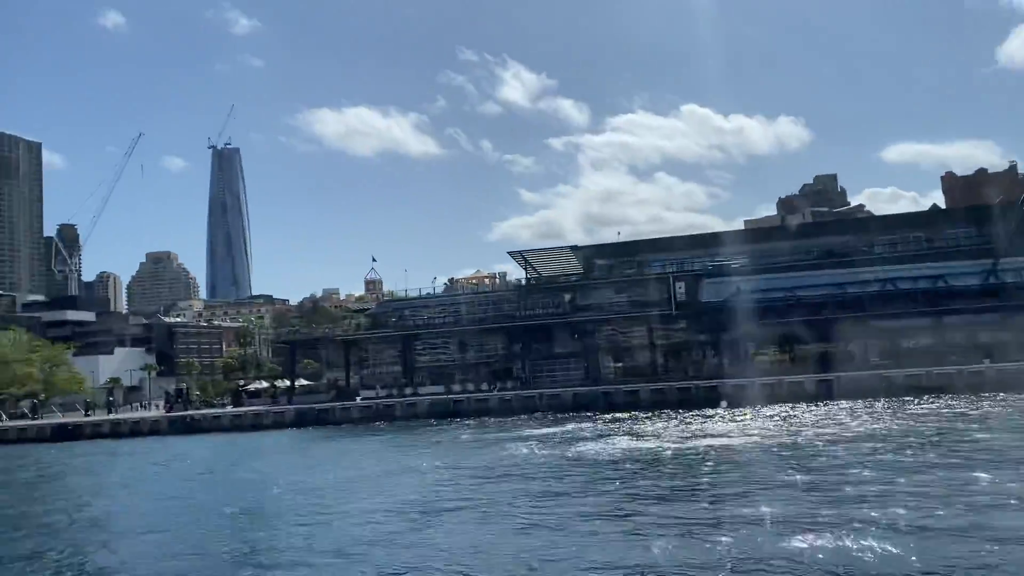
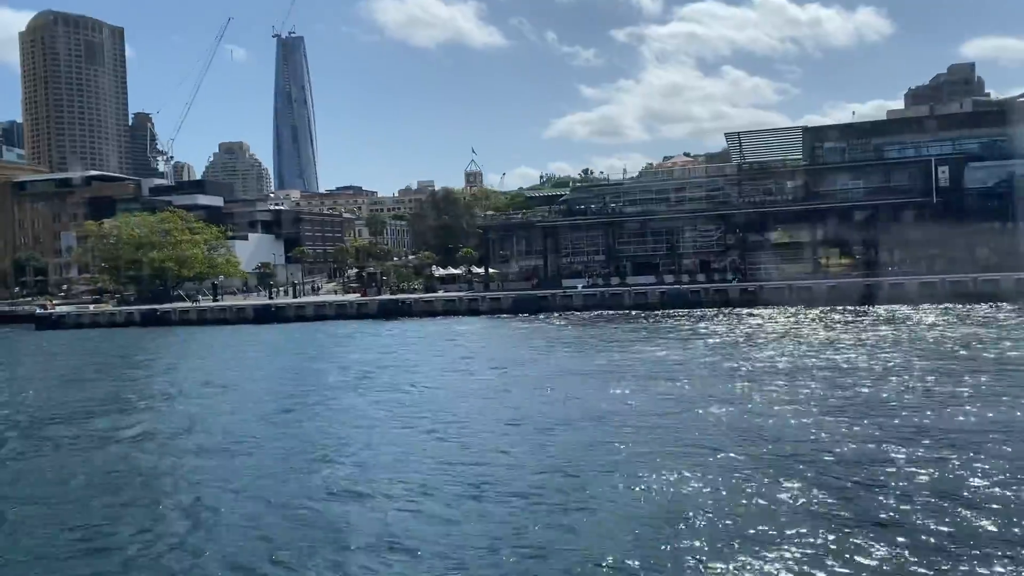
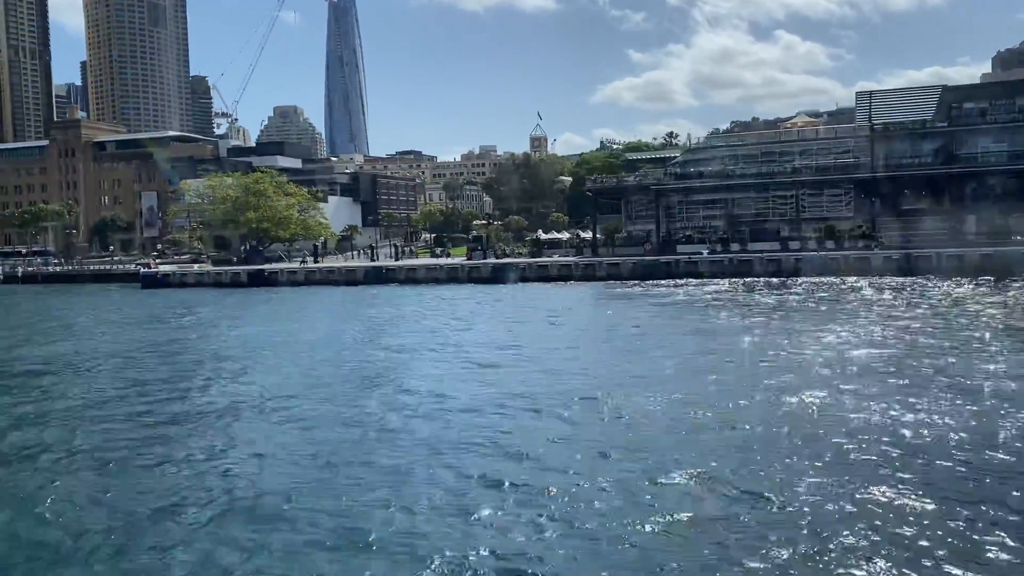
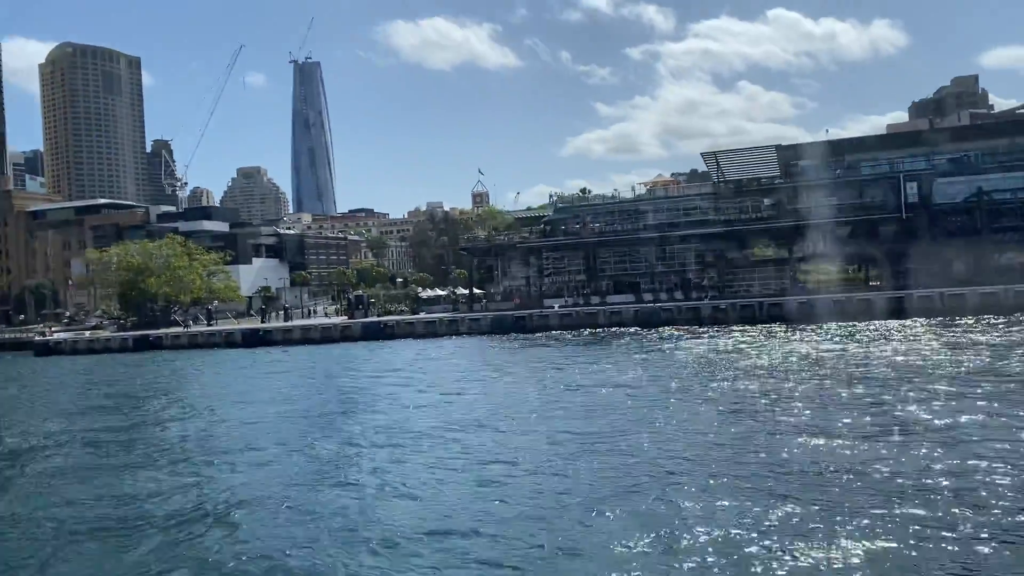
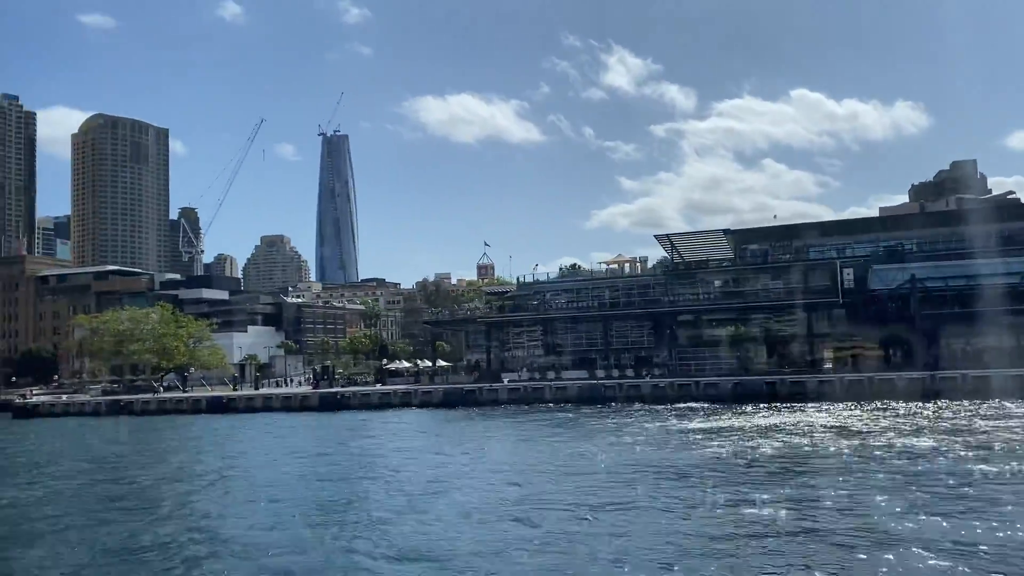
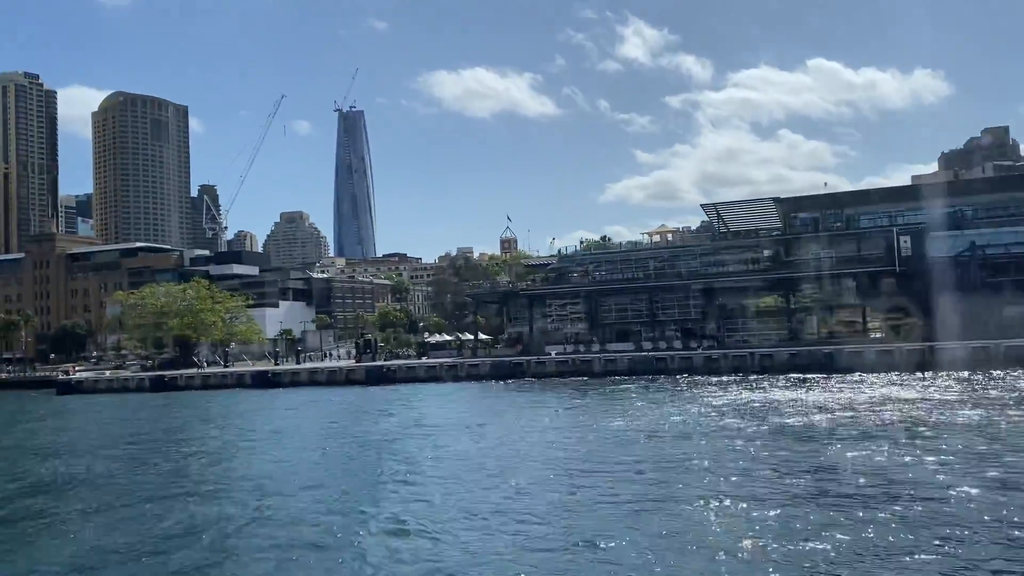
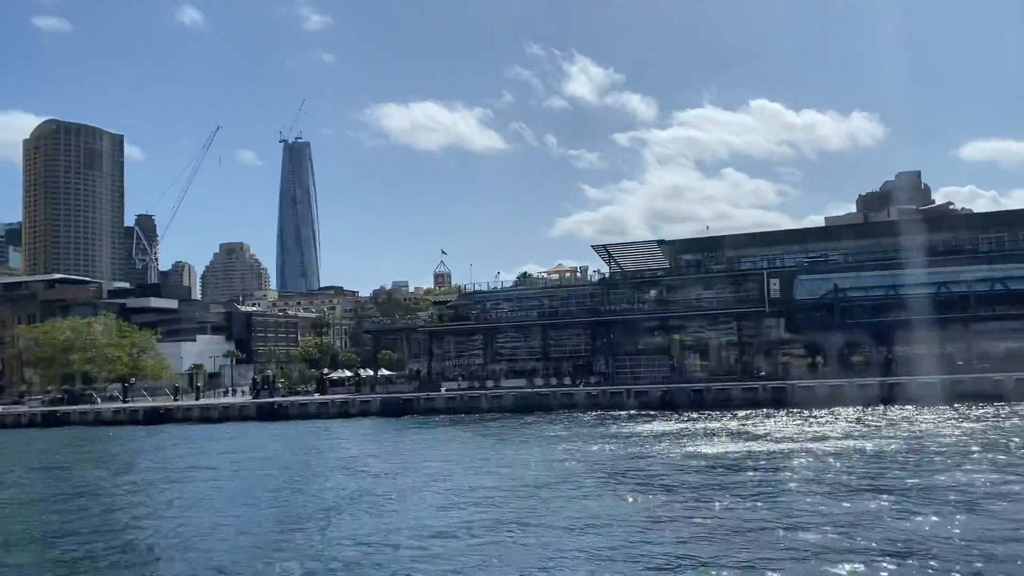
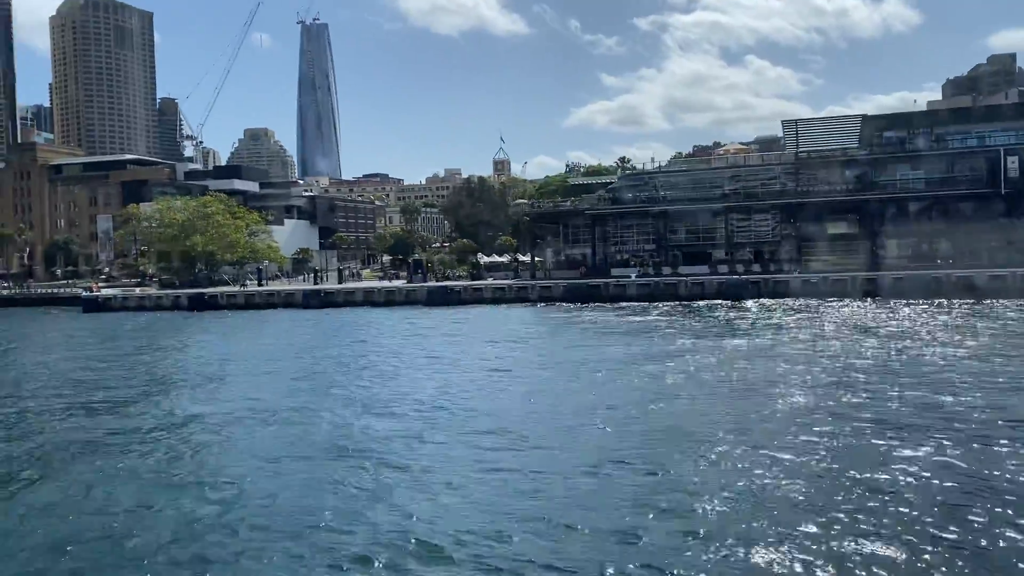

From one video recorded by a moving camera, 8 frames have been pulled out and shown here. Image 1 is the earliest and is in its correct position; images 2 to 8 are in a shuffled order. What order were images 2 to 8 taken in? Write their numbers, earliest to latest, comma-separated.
7, 5, 6, 4, 2, 8, 3
